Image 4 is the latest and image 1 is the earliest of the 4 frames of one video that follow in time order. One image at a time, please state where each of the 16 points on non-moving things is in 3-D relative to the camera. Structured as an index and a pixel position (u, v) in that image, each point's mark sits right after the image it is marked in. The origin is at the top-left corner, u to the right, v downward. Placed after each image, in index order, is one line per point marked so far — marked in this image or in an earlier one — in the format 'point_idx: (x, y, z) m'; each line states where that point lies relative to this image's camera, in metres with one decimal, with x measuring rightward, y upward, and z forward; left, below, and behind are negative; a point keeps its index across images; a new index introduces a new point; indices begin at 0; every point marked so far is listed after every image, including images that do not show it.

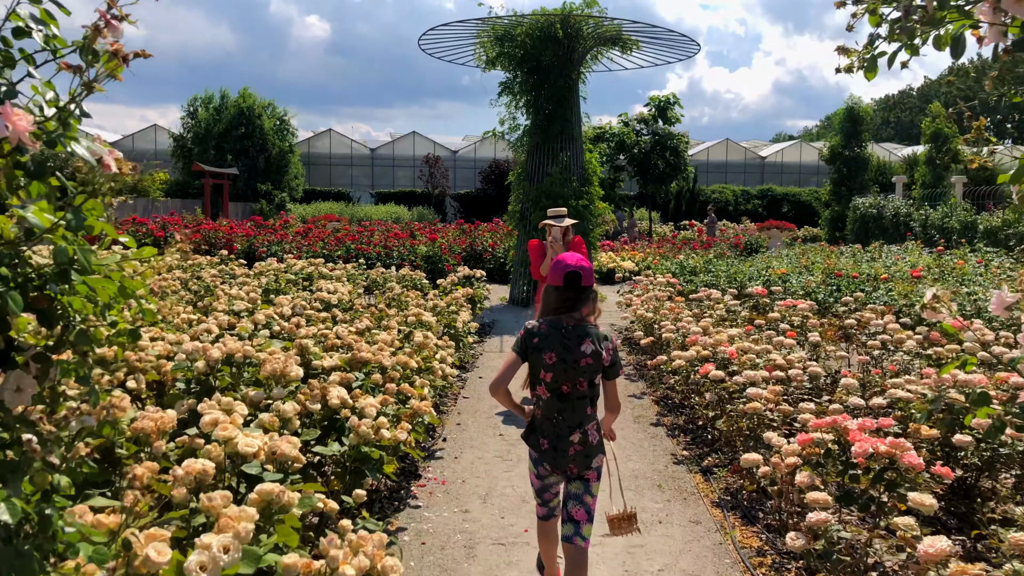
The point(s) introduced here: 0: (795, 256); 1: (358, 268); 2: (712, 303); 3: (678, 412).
0: (+4.1, +0.5, +12.7) m
1: (-1.6, +0.2, +9.1) m
2: (+1.4, -0.1, +6.1) m
3: (+0.9, -0.6, +4.5) m
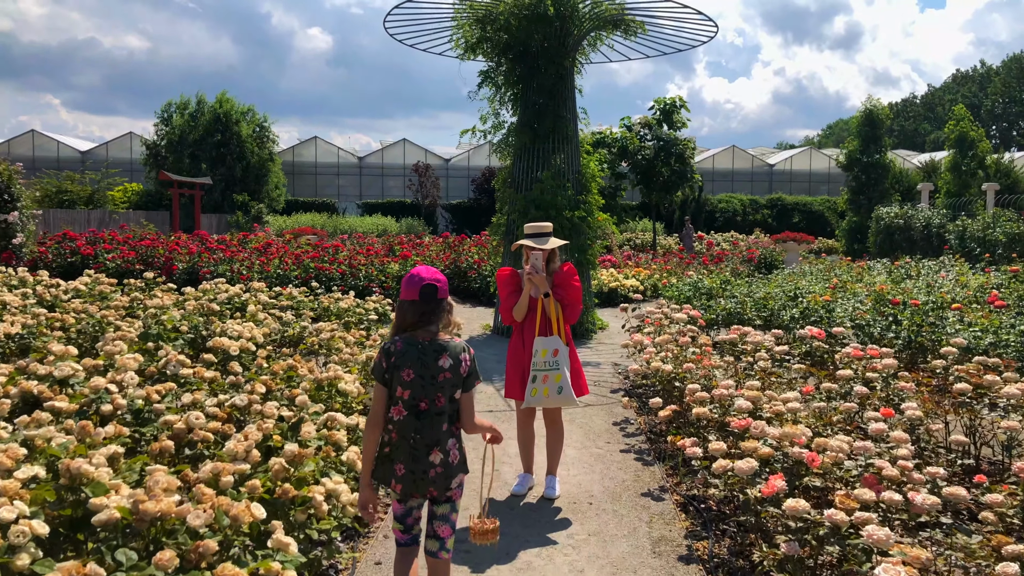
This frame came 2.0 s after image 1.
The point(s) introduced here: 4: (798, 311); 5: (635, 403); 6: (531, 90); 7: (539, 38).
0: (+4.0, +0.2, +11.2) m
1: (-1.8, -0.1, +7.6) m
2: (+1.3, -0.3, +4.5) m
3: (+0.7, -0.8, +3.0) m
4: (+2.3, -0.2, +6.8) m
5: (+0.7, -0.7, +4.9) m
6: (+0.2, +1.9, +8.3) m
7: (+0.2, +2.3, +8.1) m
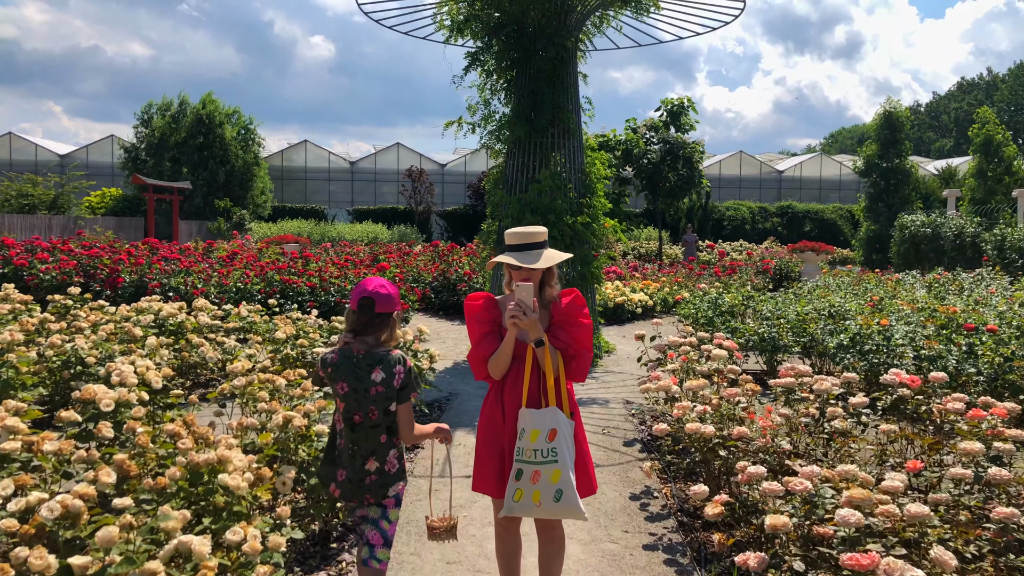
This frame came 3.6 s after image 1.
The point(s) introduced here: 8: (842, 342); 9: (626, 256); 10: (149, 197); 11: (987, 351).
0: (+3.9, 0.0, +10.0) m
1: (-1.8, -0.2, +6.4) m
2: (+1.2, -0.4, +3.4) m
3: (+0.6, -0.9, +1.8) m
4: (+2.2, -0.3, +5.6) m
5: (+0.6, -0.8, +3.7) m
6: (+0.1, +1.7, +7.1) m
7: (+0.2, +2.2, +7.0) m
8: (+2.1, -0.3, +5.6) m
9: (+2.2, +0.6, +16.6) m
10: (-7.1, +1.8, +16.9) m
11: (+2.7, -0.4, +4.9) m
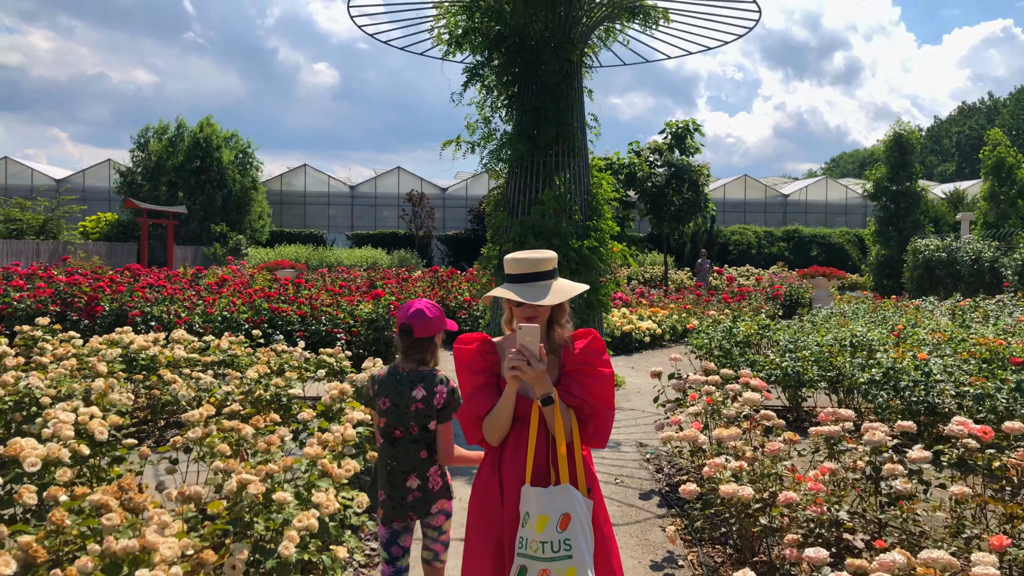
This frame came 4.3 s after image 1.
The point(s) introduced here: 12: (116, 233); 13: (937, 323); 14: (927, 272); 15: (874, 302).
0: (+3.9, -0.3, +9.5) m
1: (-1.8, -0.4, +6.0) m
2: (+1.2, -0.6, +2.9) m
3: (+0.6, -1.0, +1.3) m
4: (+2.2, -0.5, +5.1) m
5: (+0.6, -0.9, +3.2) m
6: (+0.1, +1.5, +6.7) m
7: (+0.2, +2.0, +6.6) m
8: (+2.1, -0.5, +5.1) m
9: (+2.3, +0.1, +16.1) m
10: (-7.1, +1.3, +16.5) m
11: (+2.7, -0.5, +4.4) m
12: (-8.8, +1.2, +19.1) m
13: (+4.2, -0.3, +8.6) m
14: (+6.8, +0.3, +14.0) m
15: (+5.1, -0.2, +12.1) m
